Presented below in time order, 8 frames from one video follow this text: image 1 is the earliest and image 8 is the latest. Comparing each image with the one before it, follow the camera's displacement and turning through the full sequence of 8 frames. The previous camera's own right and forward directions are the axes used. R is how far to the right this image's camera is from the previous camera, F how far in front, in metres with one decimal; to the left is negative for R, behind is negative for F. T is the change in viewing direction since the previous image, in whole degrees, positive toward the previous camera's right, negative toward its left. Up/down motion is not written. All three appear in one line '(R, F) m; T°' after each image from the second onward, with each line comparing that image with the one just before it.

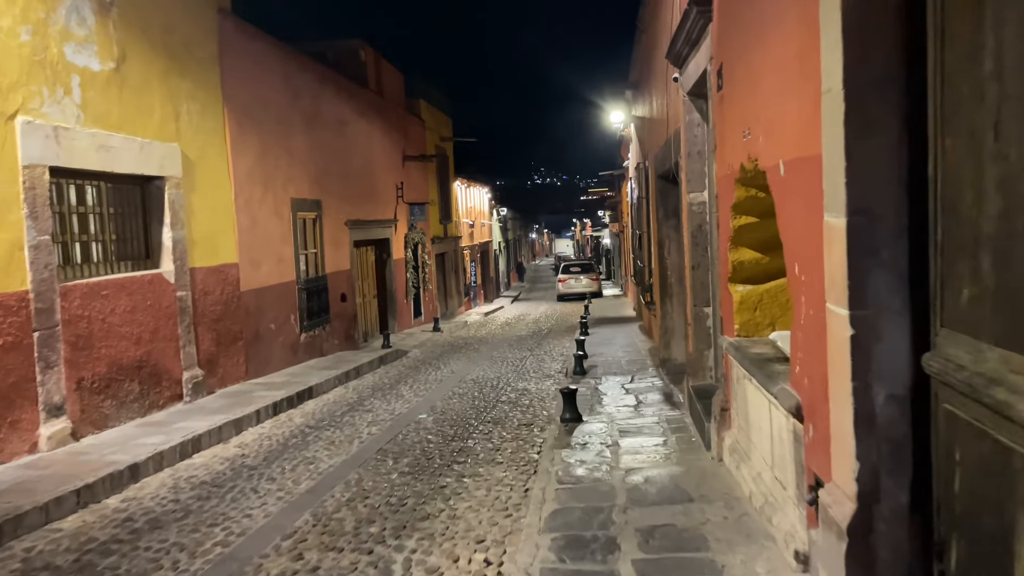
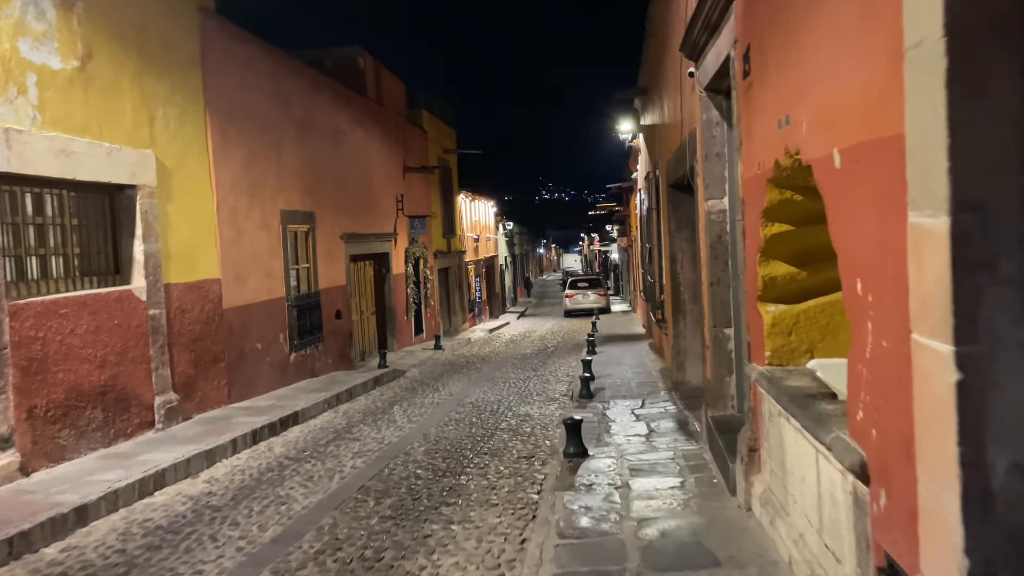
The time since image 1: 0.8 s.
(+0.1, +0.7) m; -1°
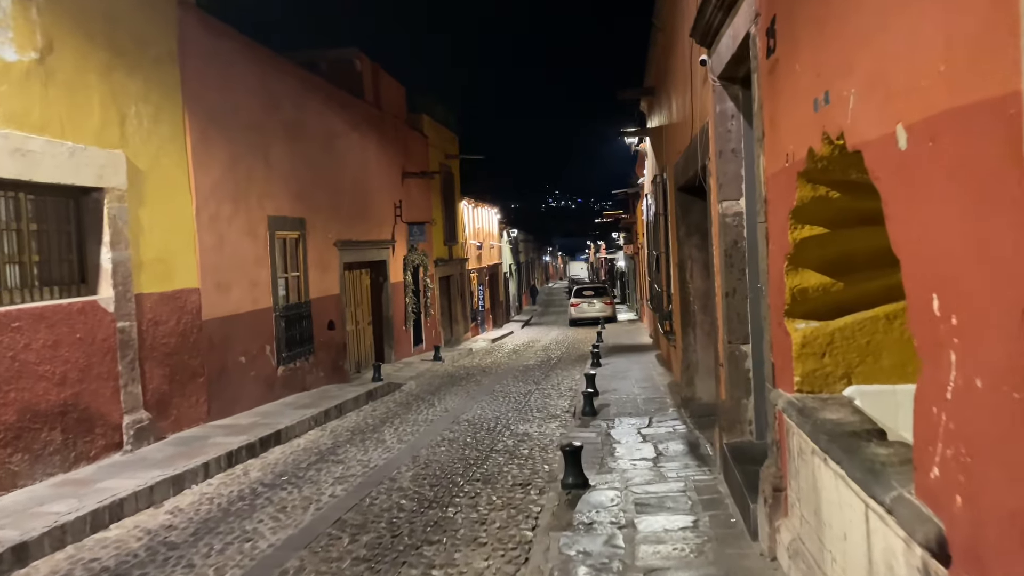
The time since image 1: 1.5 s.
(+0.1, +0.6) m; 0°
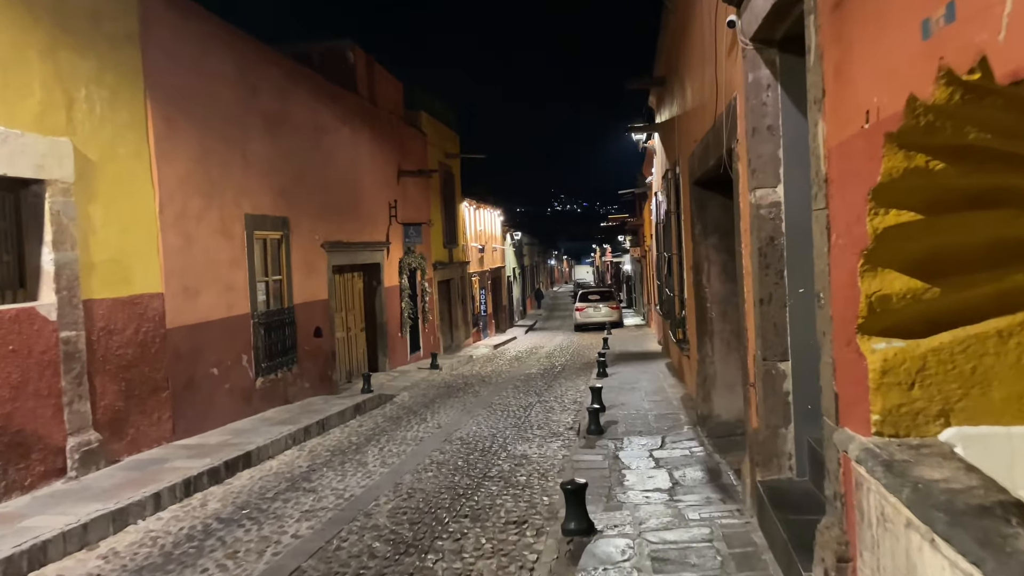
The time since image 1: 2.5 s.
(+0.1, +0.9) m; 0°
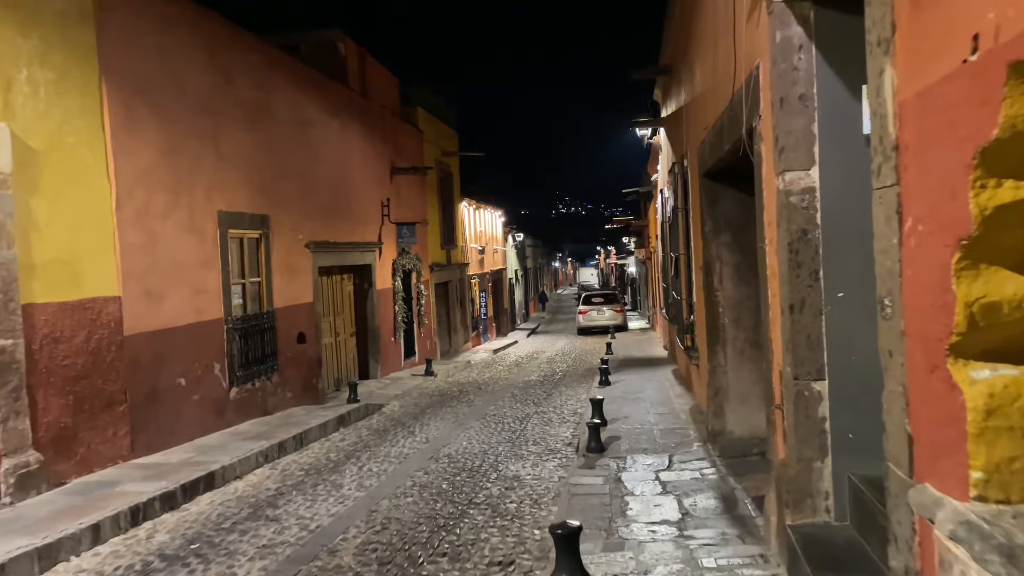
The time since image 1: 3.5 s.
(+0.1, +0.7) m; 0°
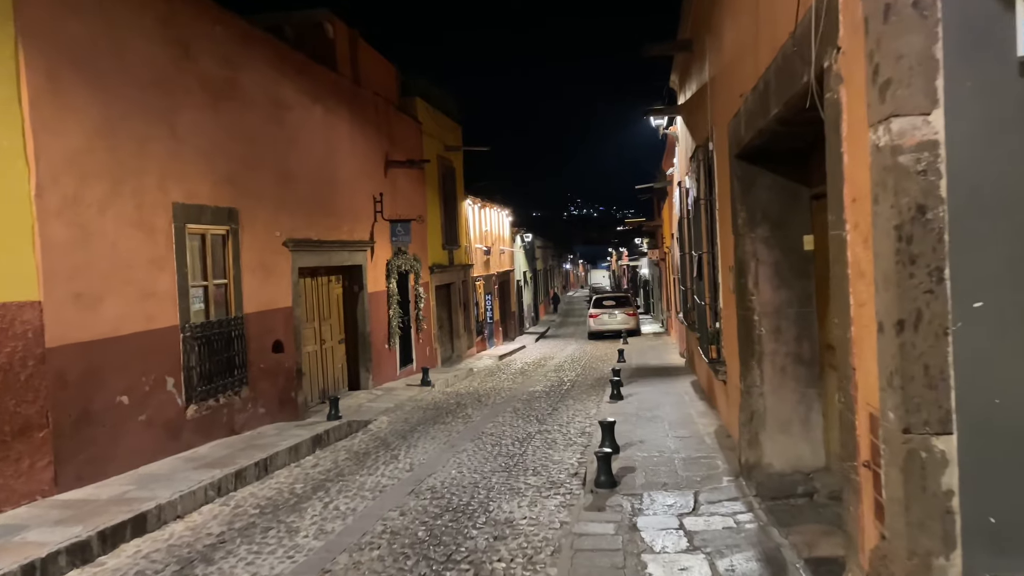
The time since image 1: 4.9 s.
(+0.1, +1.2) m; -1°
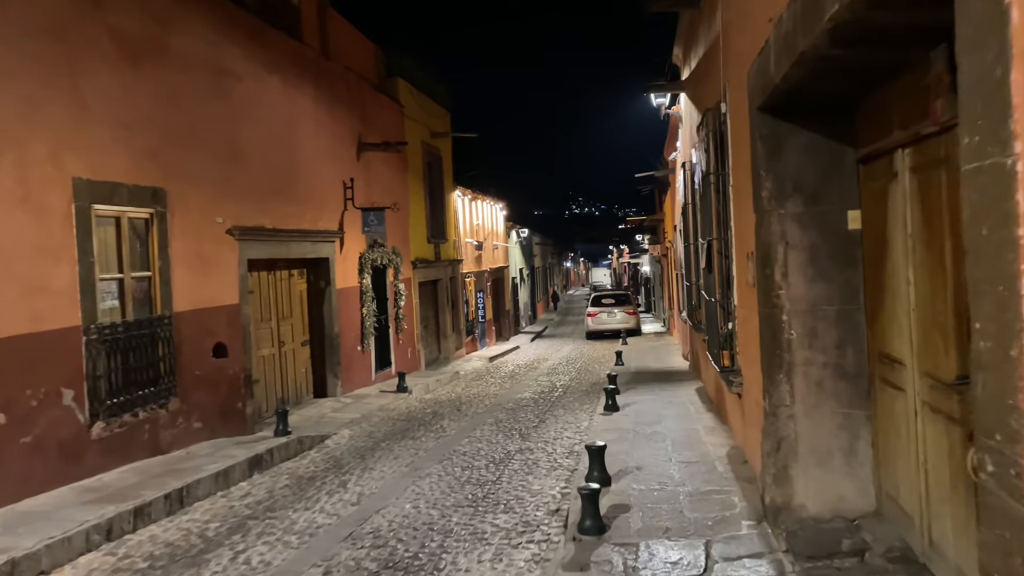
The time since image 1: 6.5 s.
(+0.3, +1.4) m; 0°
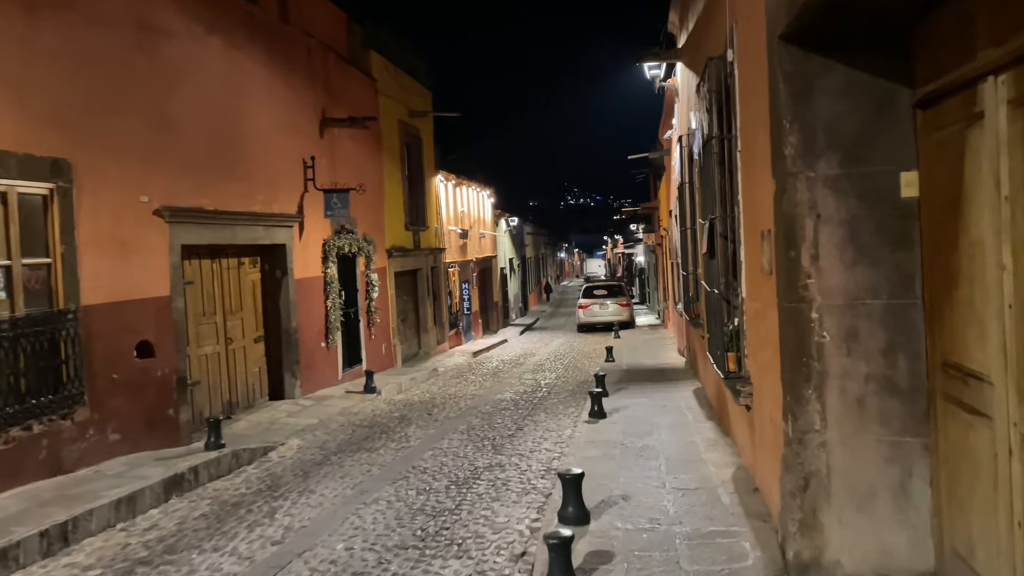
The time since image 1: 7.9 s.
(+0.2, +1.1) m; 0°
